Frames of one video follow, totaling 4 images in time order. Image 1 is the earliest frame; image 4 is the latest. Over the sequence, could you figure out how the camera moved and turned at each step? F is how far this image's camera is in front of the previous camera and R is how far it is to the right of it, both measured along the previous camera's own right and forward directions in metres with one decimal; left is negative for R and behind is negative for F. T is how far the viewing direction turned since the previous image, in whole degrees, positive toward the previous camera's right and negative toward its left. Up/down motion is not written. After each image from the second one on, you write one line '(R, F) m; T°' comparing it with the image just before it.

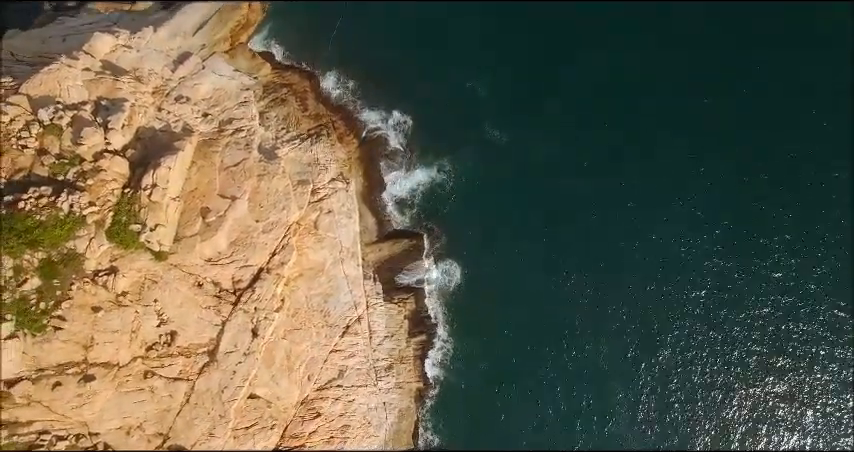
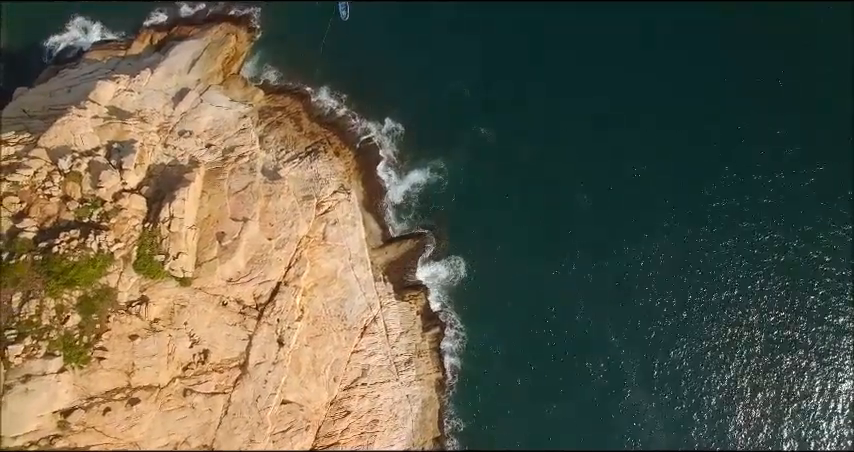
(-0.1, -2.1) m; 0°
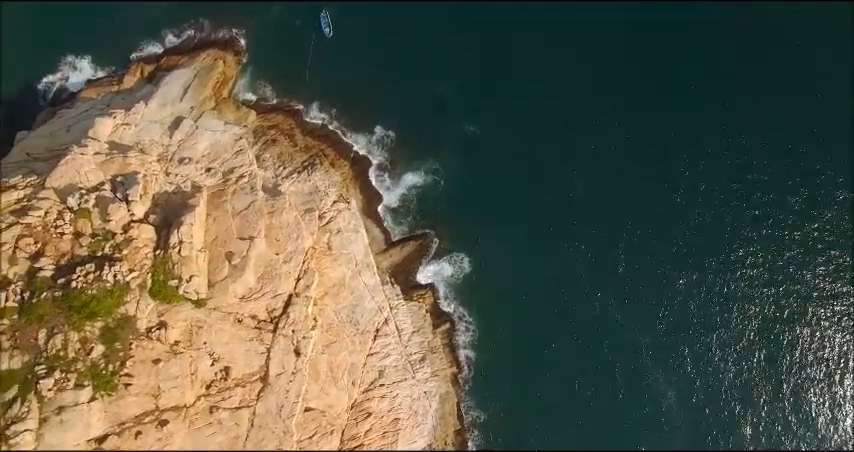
(0.0, -1.0) m; 0°
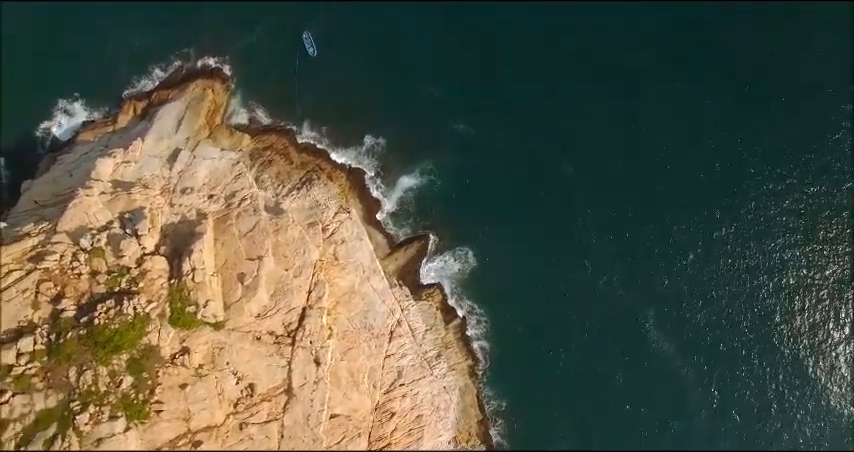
(0.0, -1.1) m; 0°
